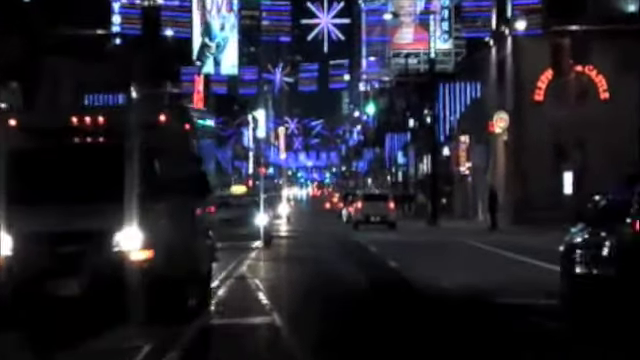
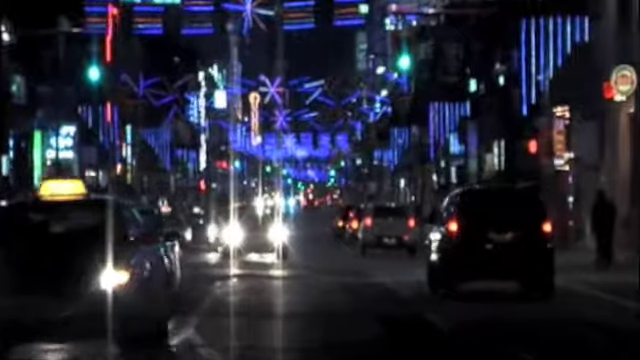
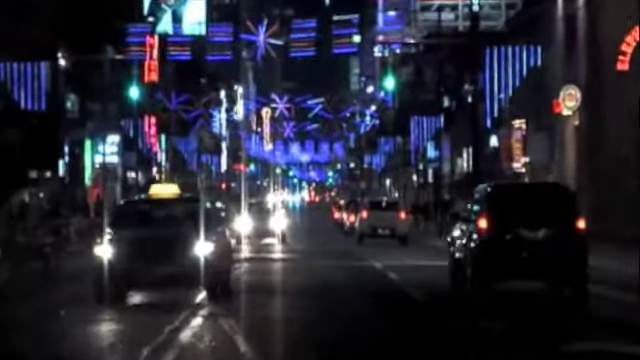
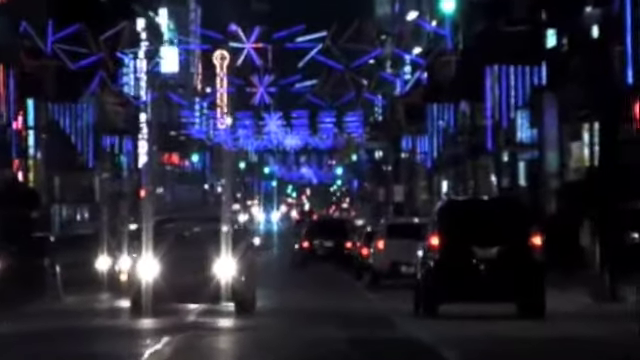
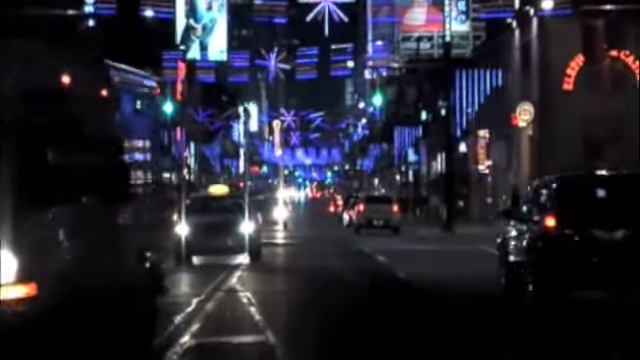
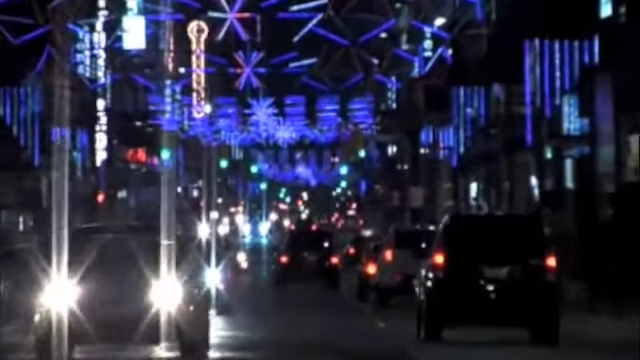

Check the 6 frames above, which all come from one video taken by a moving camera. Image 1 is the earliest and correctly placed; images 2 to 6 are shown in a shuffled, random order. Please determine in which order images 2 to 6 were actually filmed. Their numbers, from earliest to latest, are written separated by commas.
5, 3, 2, 4, 6
